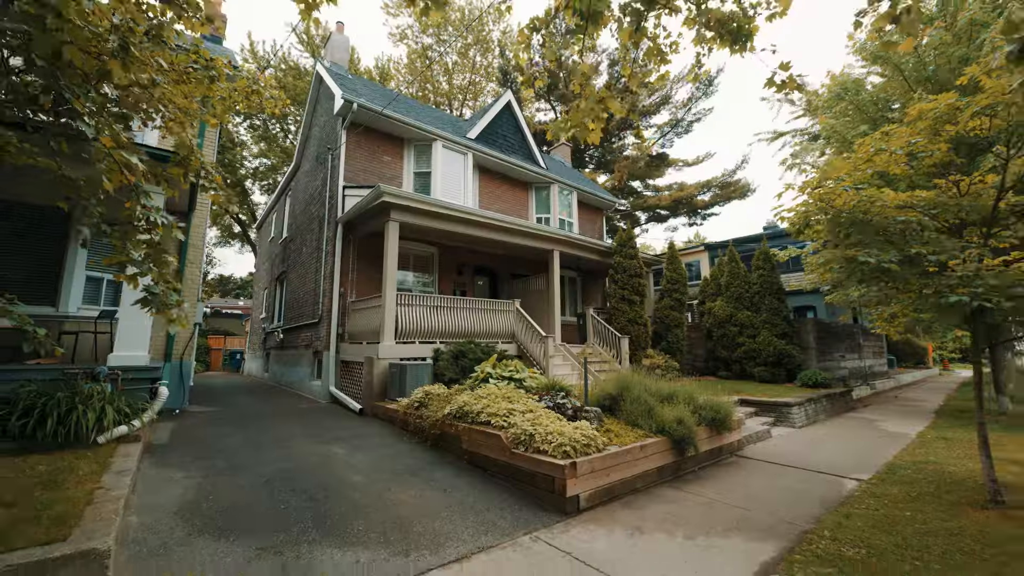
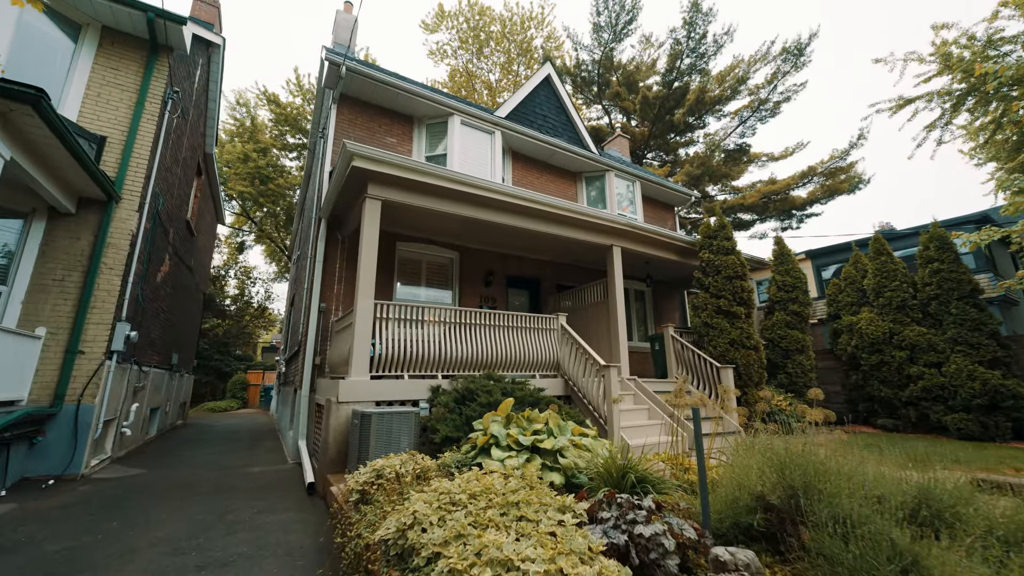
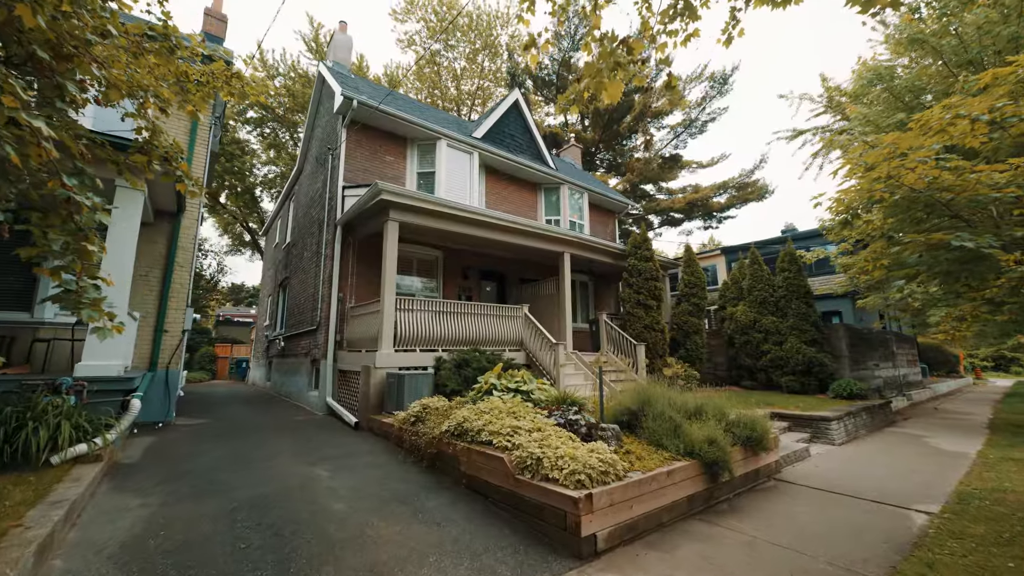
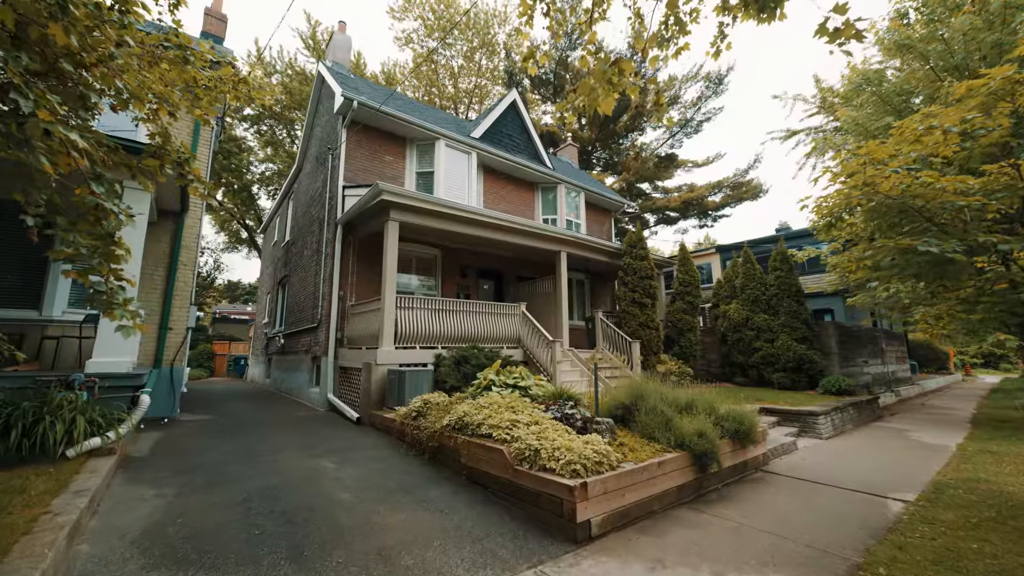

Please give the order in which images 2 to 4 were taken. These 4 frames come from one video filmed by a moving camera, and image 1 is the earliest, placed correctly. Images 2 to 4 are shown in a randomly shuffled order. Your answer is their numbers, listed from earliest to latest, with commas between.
4, 3, 2
